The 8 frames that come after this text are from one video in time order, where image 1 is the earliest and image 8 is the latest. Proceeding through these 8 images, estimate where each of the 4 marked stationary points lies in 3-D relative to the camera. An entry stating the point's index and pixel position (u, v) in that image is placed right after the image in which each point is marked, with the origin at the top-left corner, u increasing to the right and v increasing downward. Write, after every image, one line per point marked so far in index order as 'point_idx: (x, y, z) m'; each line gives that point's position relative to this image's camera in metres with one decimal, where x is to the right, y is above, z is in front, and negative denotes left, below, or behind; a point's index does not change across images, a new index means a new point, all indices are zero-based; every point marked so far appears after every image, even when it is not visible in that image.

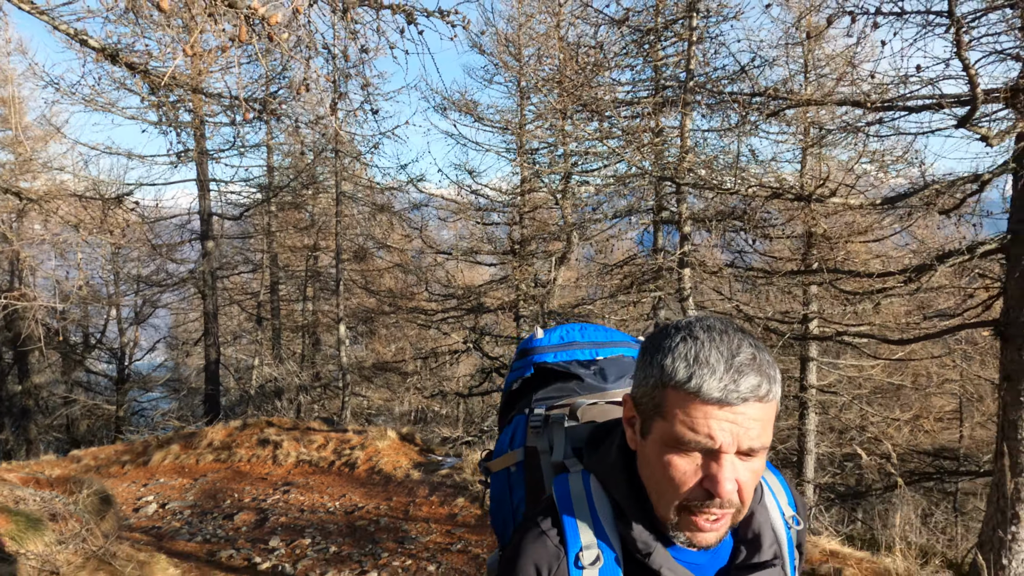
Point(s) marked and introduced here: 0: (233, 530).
0: (-2.1, -1.8, +5.7) m
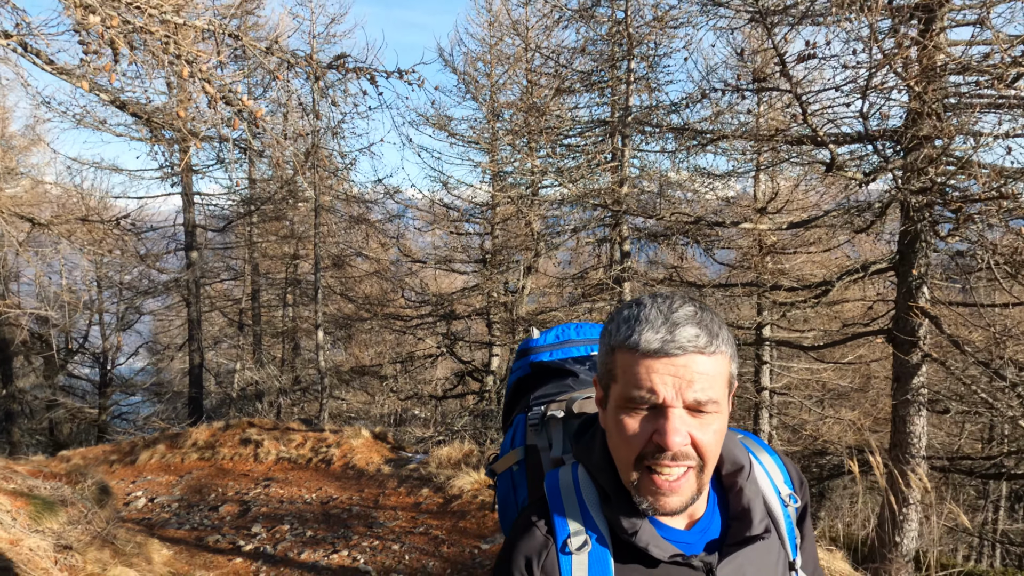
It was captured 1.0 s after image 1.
0: (-2.4, -1.9, +6.3) m
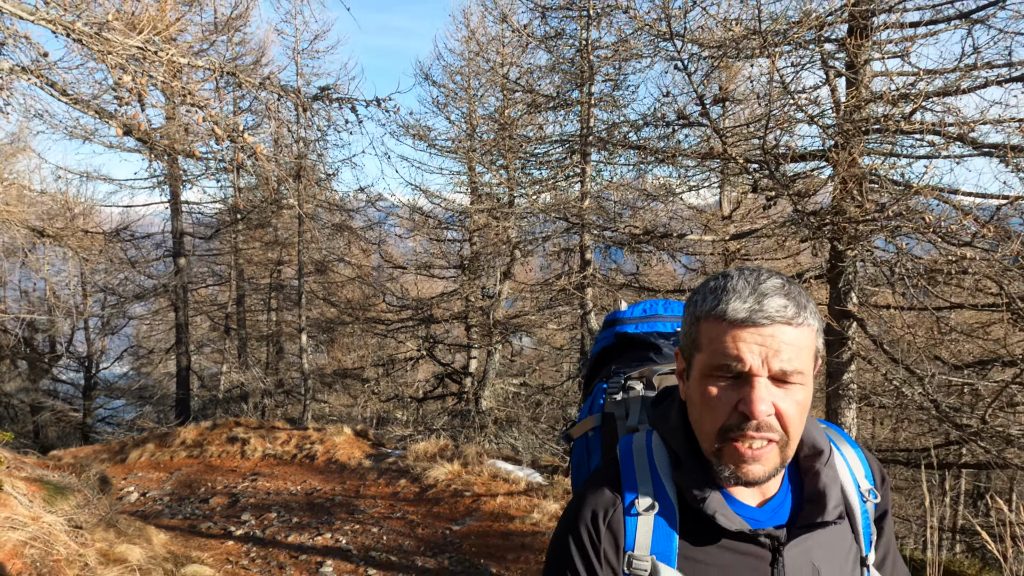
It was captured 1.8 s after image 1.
0: (-2.7, -2.0, +6.7) m
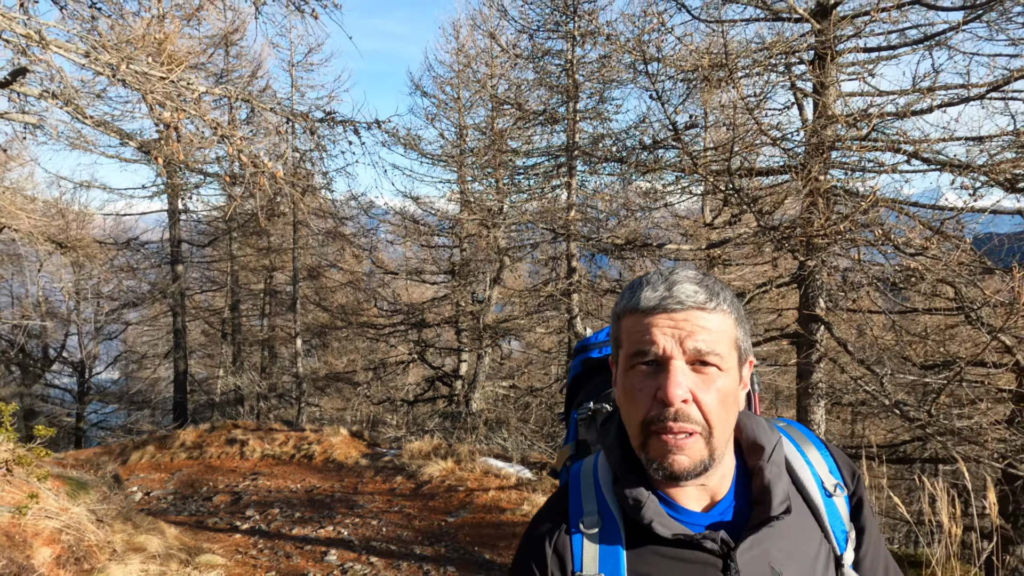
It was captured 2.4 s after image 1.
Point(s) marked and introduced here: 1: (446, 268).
0: (-2.8, -2.0, +7.0) m
1: (-1.2, +0.4, +13.3) m
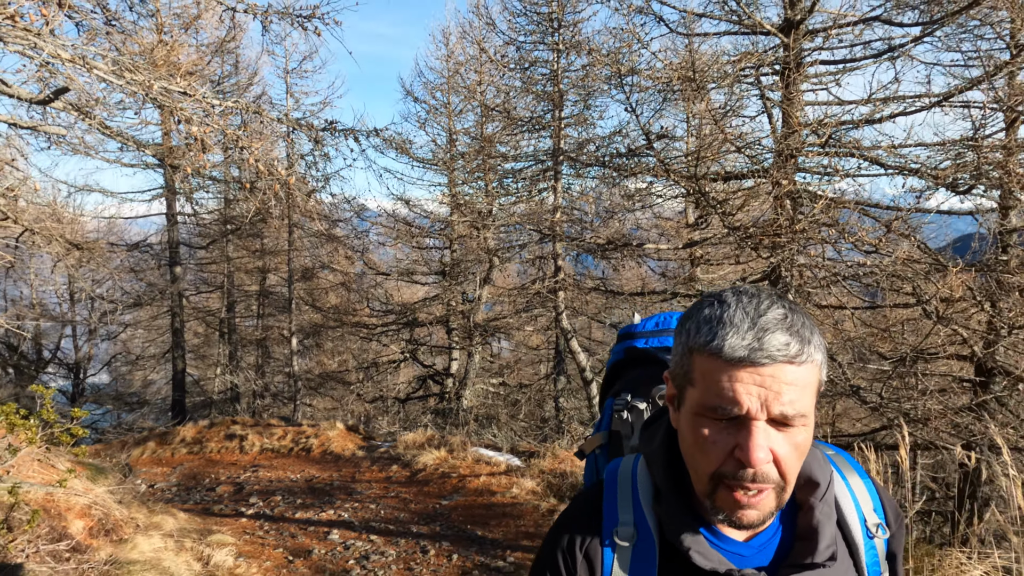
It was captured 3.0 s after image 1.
0: (-2.9, -2.0, +7.4) m
1: (-1.4, +0.4, +13.6) m
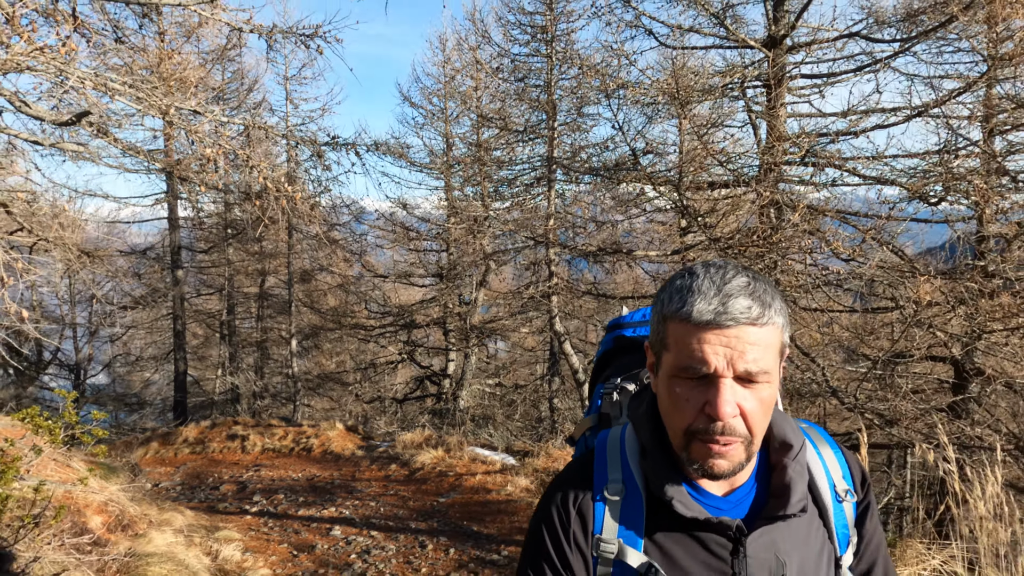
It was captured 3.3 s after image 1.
0: (-2.9, -2.1, +7.6) m
1: (-1.4, +0.3, +13.9) m
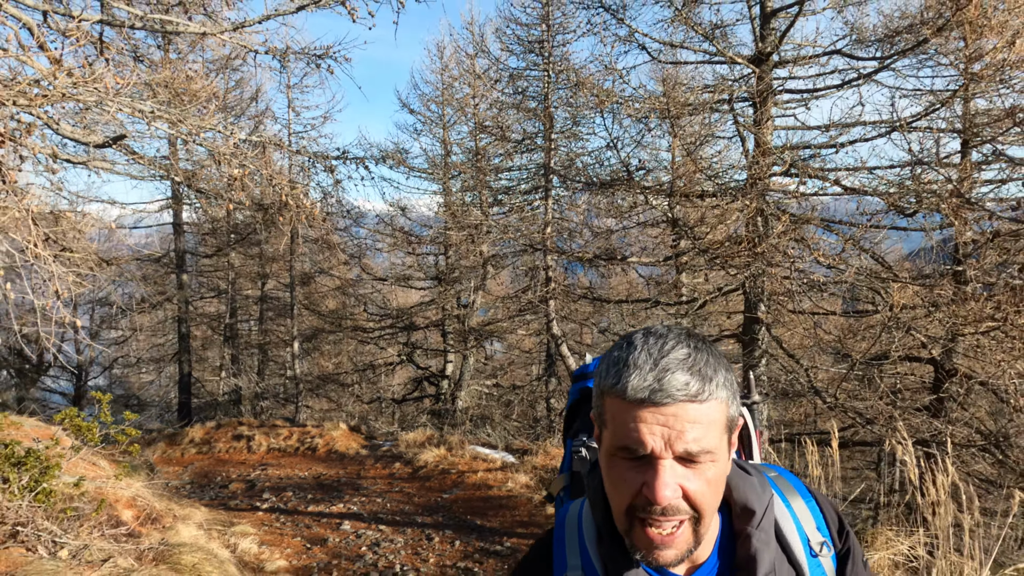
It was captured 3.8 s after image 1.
0: (-2.9, -2.1, +7.9) m
1: (-1.5, +0.3, +14.1) m
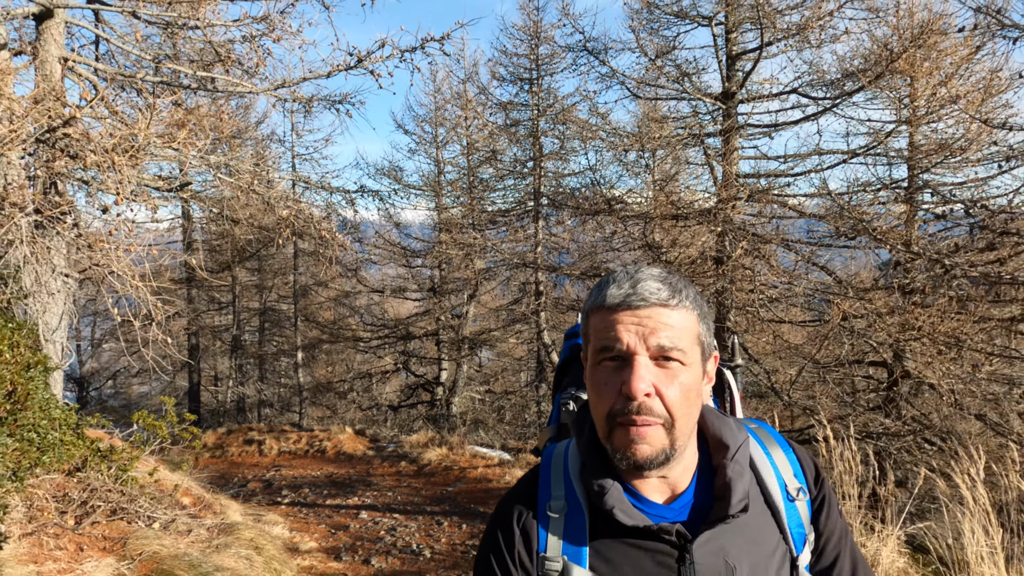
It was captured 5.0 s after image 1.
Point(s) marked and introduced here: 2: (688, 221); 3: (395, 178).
0: (-3.0, -2.3, +8.6) m
1: (-1.7, 0.0, +14.9) m
2: (+1.8, +0.7, +7.6) m
3: (-2.3, +2.1, +14.6) m
